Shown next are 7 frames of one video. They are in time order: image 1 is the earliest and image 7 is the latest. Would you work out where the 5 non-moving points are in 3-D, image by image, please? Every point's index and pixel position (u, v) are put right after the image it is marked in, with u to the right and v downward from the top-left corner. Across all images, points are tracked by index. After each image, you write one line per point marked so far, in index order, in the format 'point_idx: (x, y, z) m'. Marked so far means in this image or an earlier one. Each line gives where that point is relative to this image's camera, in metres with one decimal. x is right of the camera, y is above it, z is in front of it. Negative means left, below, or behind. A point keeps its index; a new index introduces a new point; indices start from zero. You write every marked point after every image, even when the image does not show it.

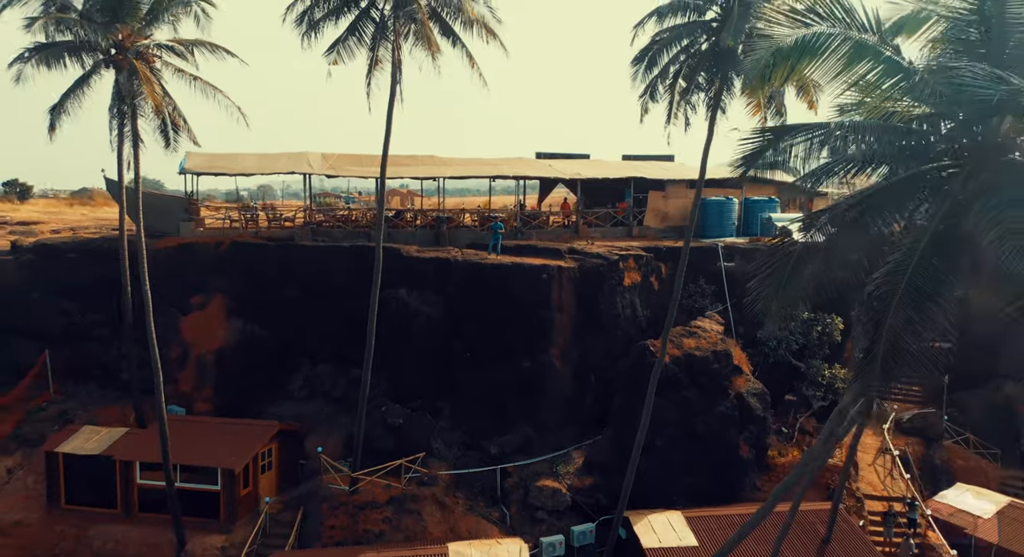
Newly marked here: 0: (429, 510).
0: (-2.3, -6.4, +19.1) m
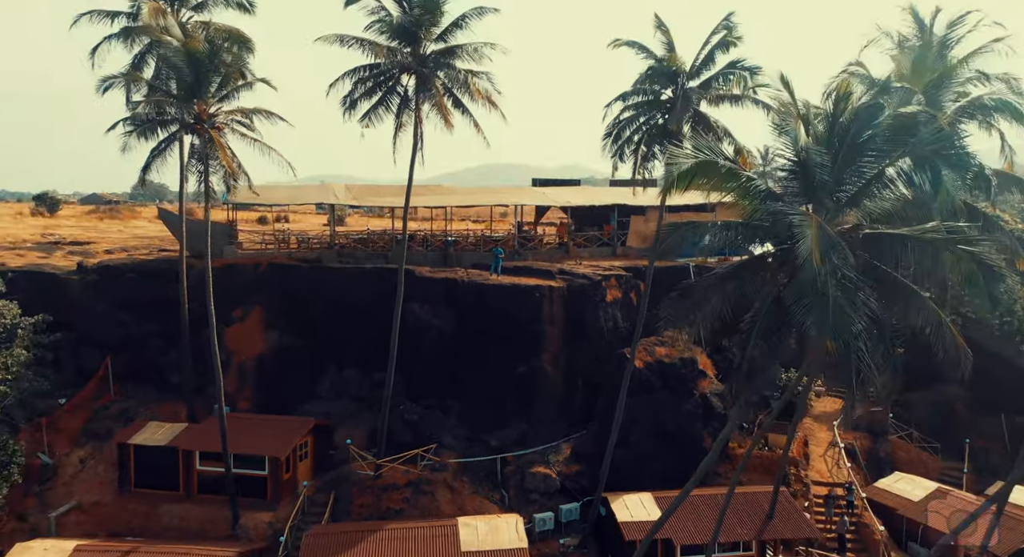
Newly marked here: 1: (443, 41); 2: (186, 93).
0: (-2.4, -7.1, +22.9) m
1: (-1.9, +6.6, +19.3) m
2: (-9.1, +5.1, +19.3) m
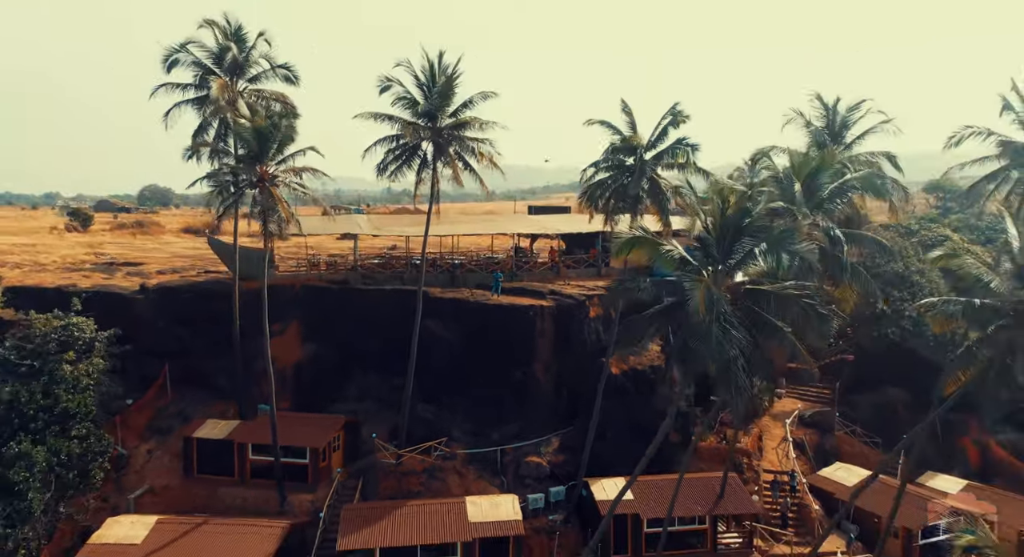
0: (-2.5, -8.0, +27.8) m
1: (-2.0, +5.7, +24.2) m
2: (-9.2, +4.1, +24.2) m
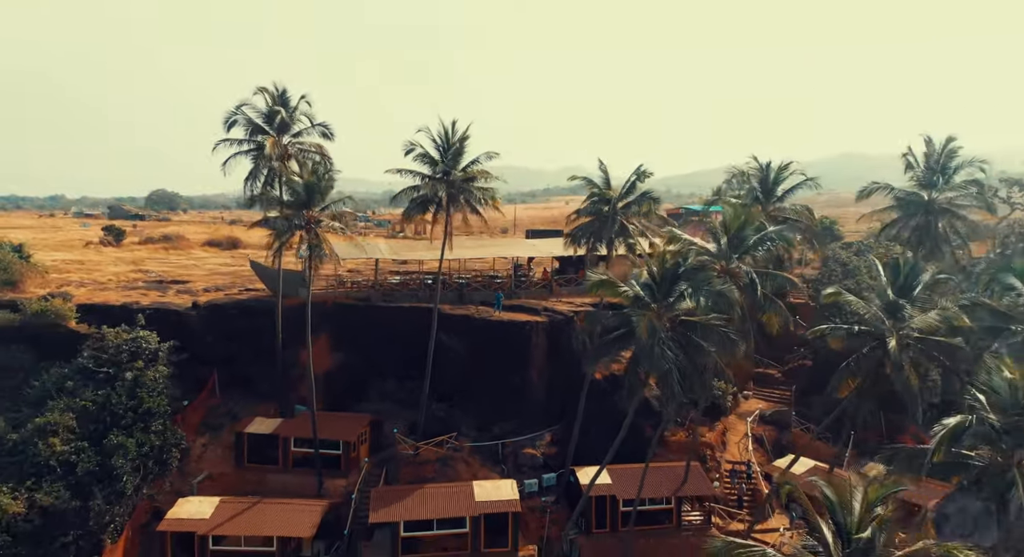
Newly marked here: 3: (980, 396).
0: (-2.5, -9.1, +33.3) m
1: (-2.1, +4.6, +29.8) m
2: (-9.2, +3.1, +29.8) m
3: (+10.7, -2.7, +15.7) m
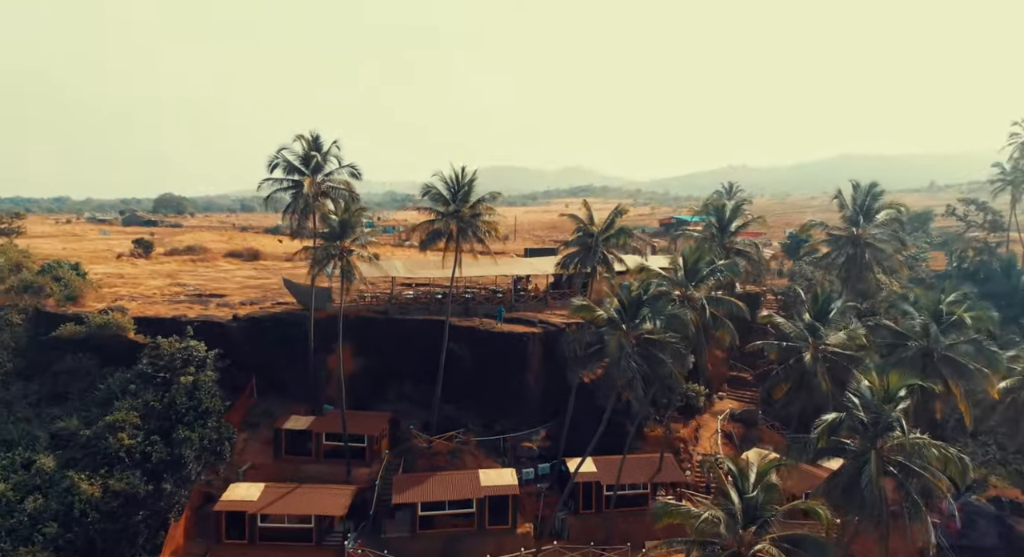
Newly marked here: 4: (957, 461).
0: (-2.5, -10.1, +38.9) m
1: (-2.1, +3.6, +35.4) m
2: (-9.2, +2.1, +35.4) m
3: (+10.7, -3.8, +21.3) m
4: (+13.1, -5.5, +20.0) m
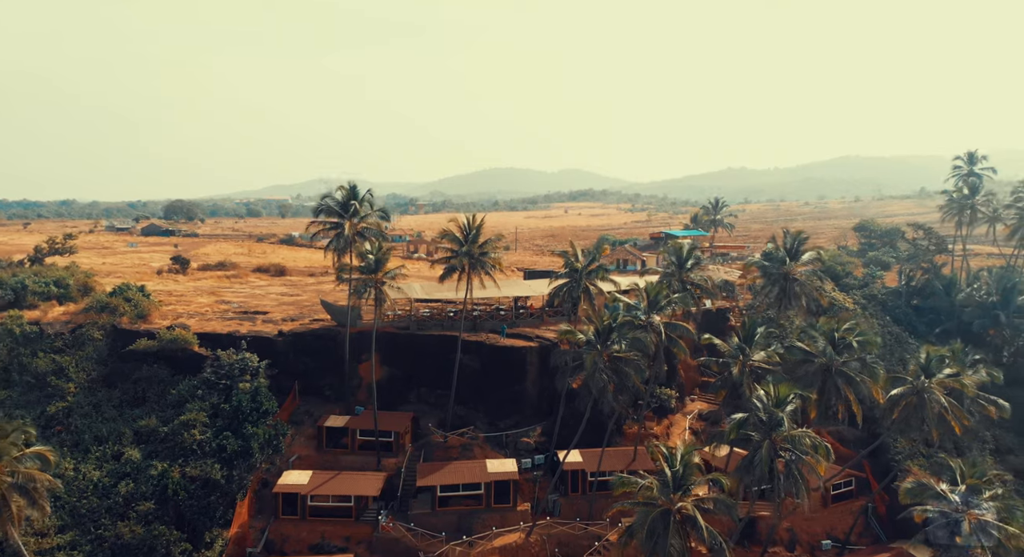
0: (-2.4, -11.8, +47.3) m
1: (-2.0, +1.9, +43.8) m
2: (-9.2, +0.4, +43.8) m
3: (+10.7, -5.4, +29.7) m
4: (+13.1, -7.1, +28.4) m
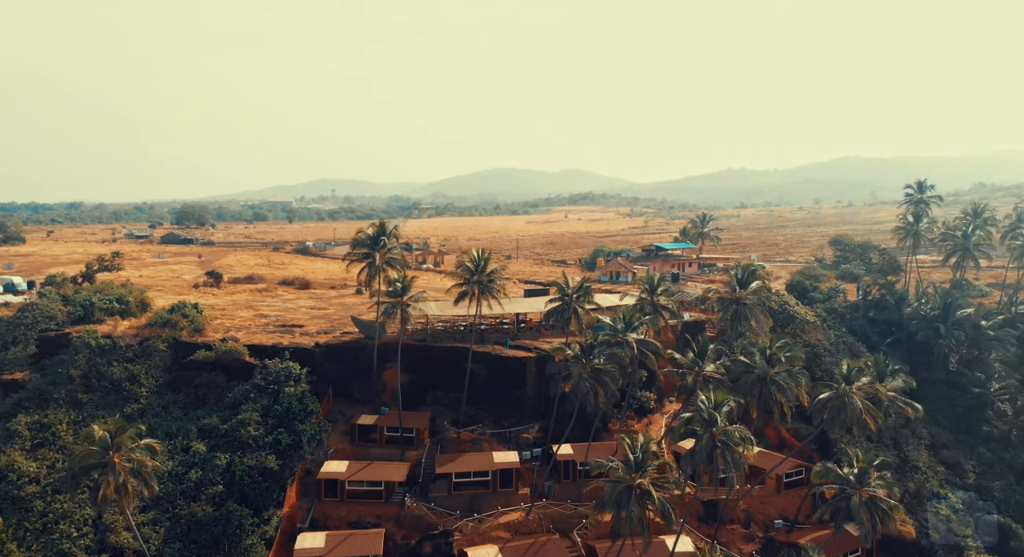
0: (-2.3, -13.6, +56.5) m
1: (-1.9, +0.1, +53.0) m
2: (-9.0, -1.4, +53.0) m
3: (+10.9, -7.3, +38.8) m
4: (+13.2, -9.0, +37.6) m
